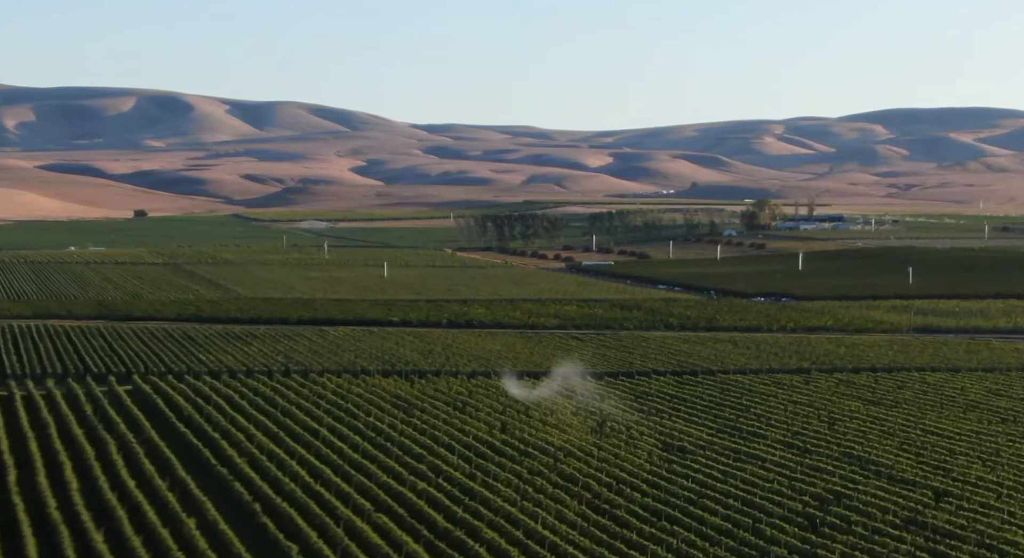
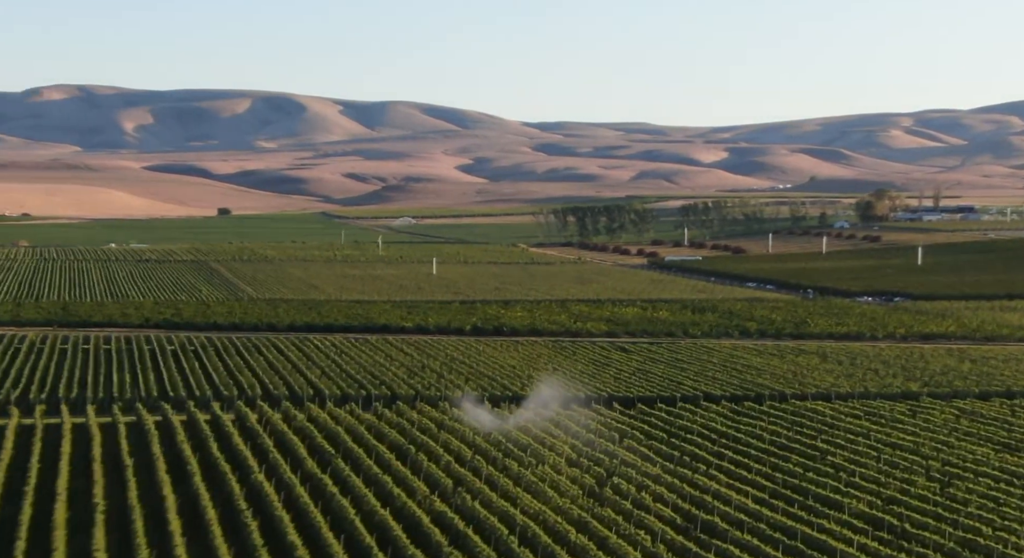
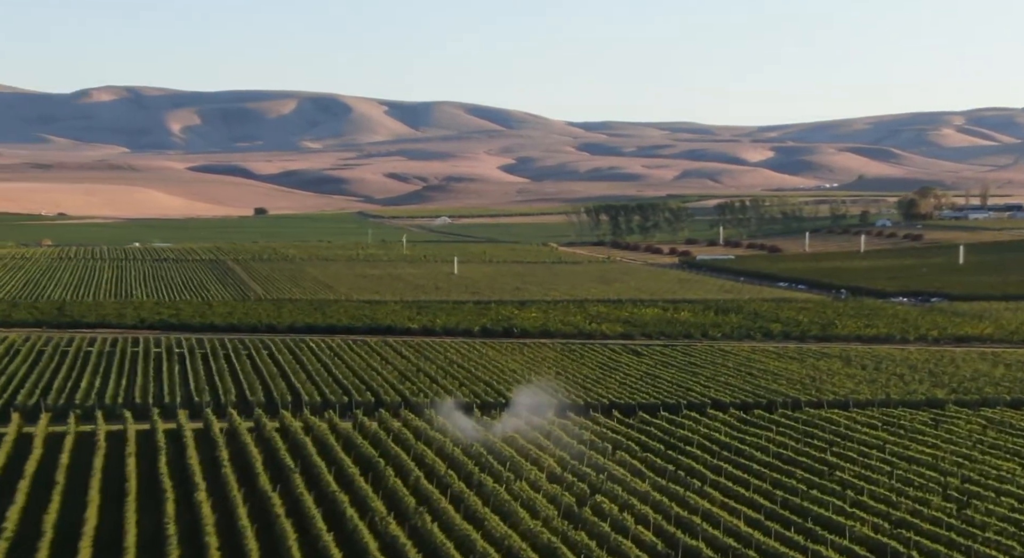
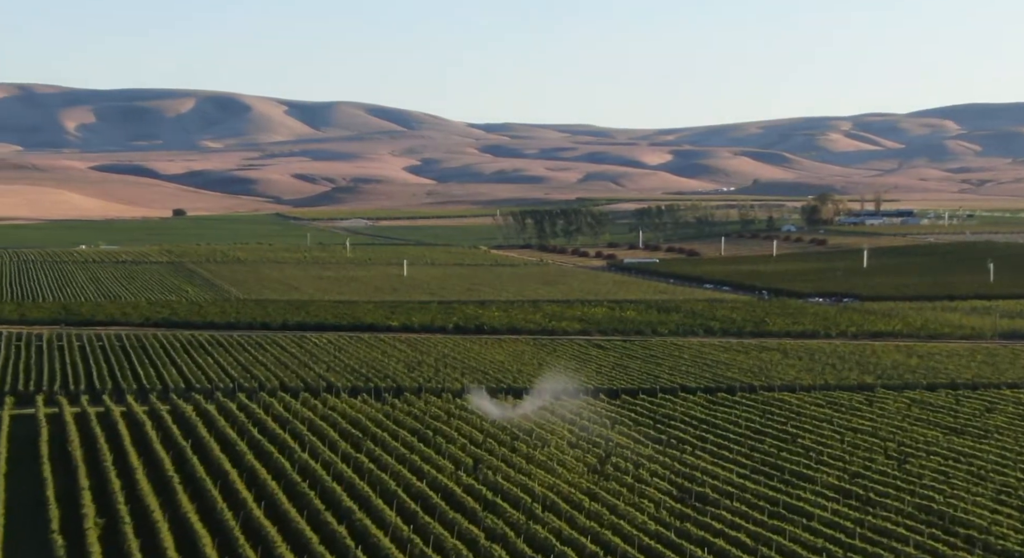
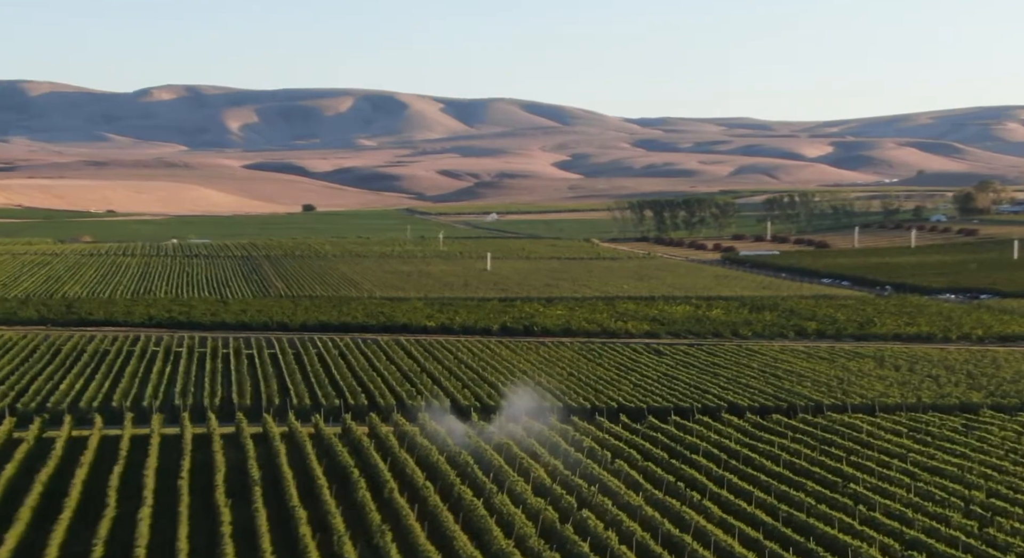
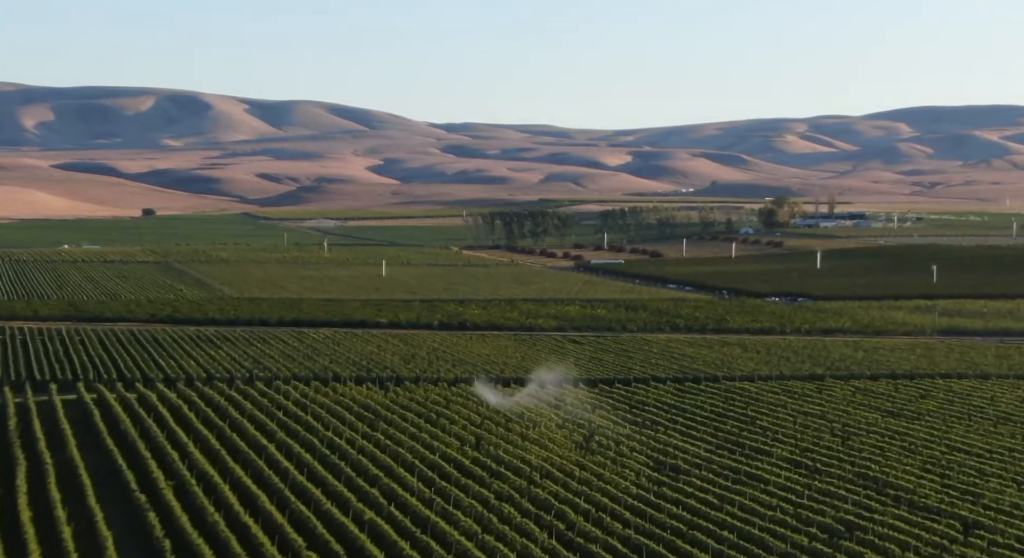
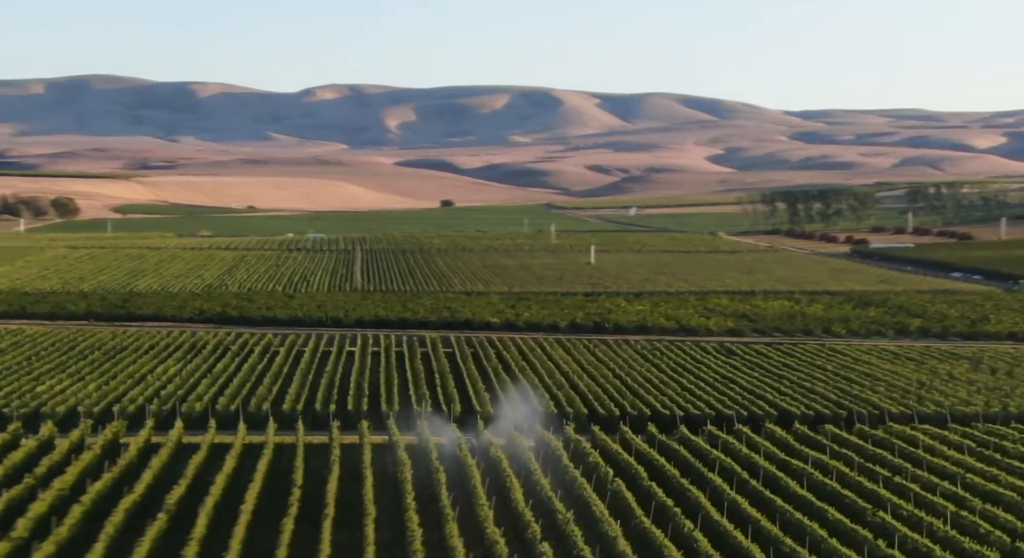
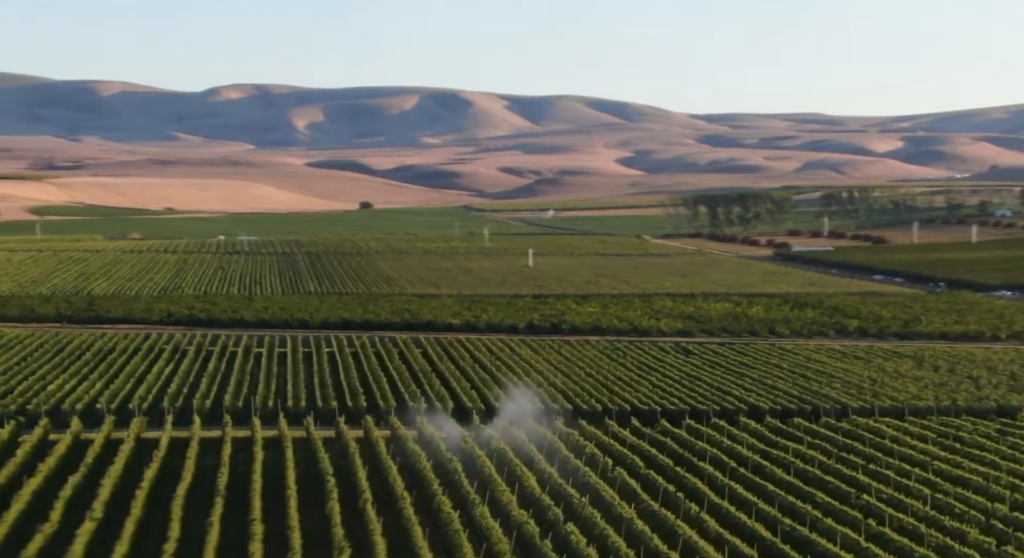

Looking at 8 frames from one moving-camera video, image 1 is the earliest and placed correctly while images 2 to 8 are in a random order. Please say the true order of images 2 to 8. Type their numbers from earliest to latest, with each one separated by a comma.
6, 4, 2, 3, 5, 8, 7
